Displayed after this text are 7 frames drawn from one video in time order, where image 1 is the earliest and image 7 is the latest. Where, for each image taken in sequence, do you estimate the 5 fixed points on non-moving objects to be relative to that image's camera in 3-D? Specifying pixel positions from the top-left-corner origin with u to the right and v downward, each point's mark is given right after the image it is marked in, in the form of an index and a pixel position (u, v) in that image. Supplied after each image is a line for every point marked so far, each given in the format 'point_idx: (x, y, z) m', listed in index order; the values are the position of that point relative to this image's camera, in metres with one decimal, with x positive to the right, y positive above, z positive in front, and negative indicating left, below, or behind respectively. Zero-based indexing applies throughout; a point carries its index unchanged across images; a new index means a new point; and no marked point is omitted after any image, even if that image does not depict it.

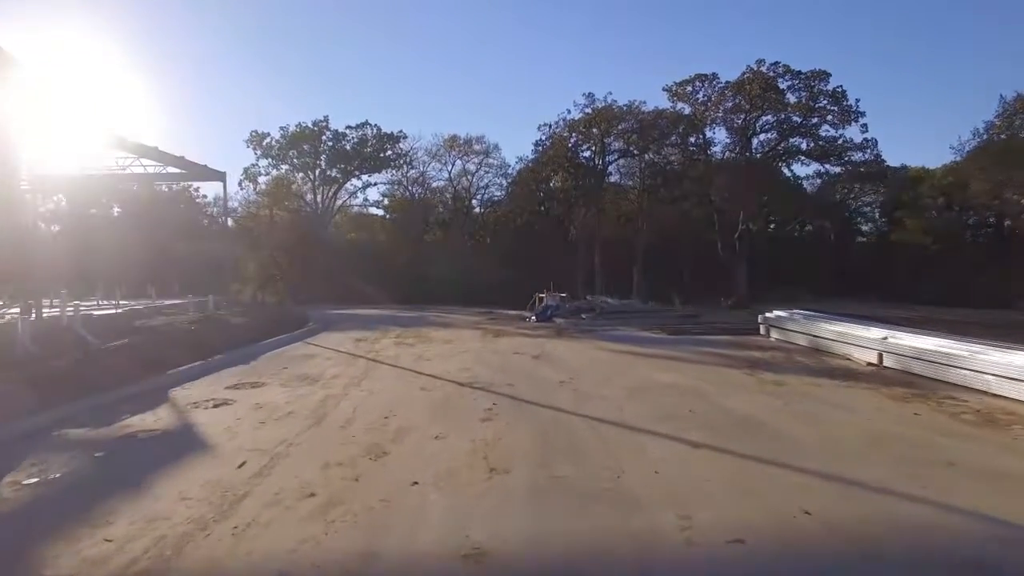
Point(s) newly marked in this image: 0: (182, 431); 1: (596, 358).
0: (-5.6, -2.4, +11.3) m
1: (+2.4, -2.0, +19.3) m
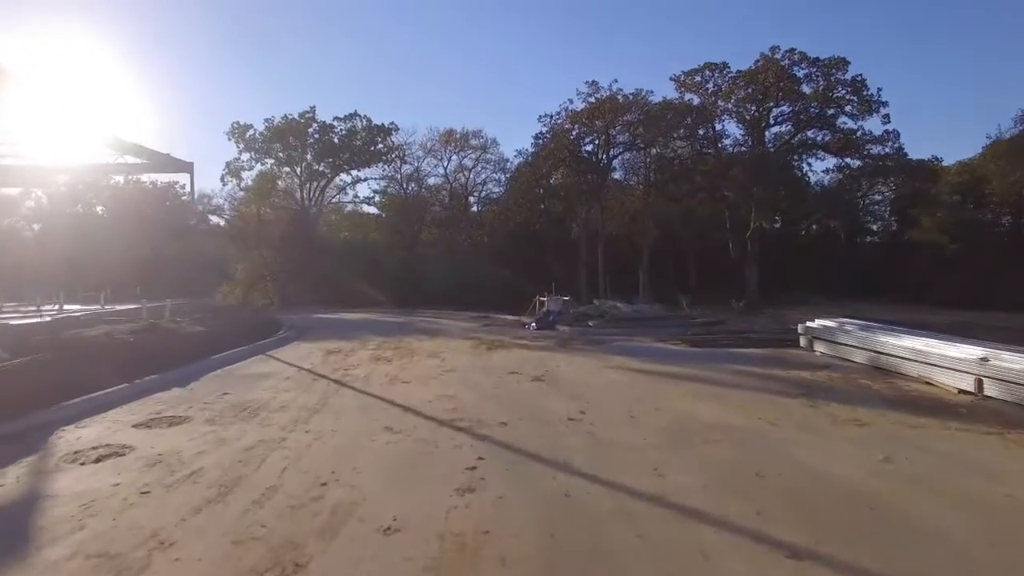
0: (-5.7, -2.5, +7.7) m
1: (+2.3, -2.2, +15.7) m
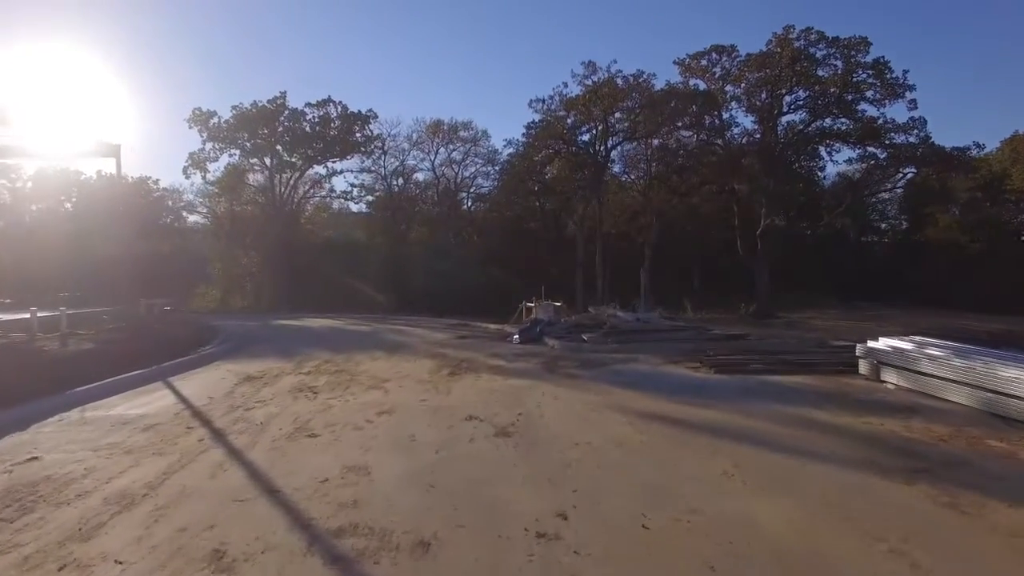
0: (-6.4, -2.7, +2.7) m
1: (+1.5, -2.4, +10.7) m
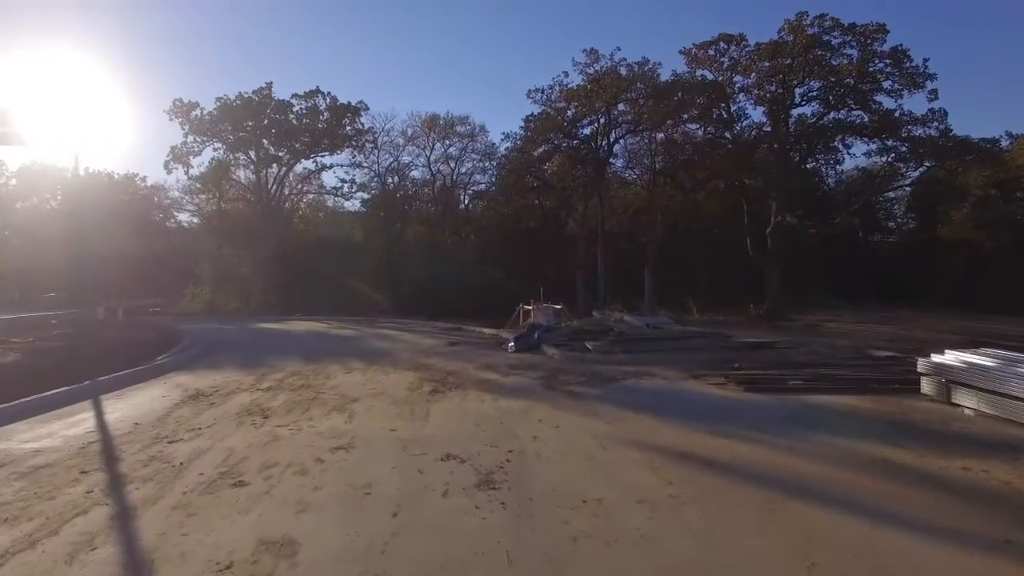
0: (-6.5, -2.7, +0.1) m
1: (+1.4, -2.4, +8.1) m
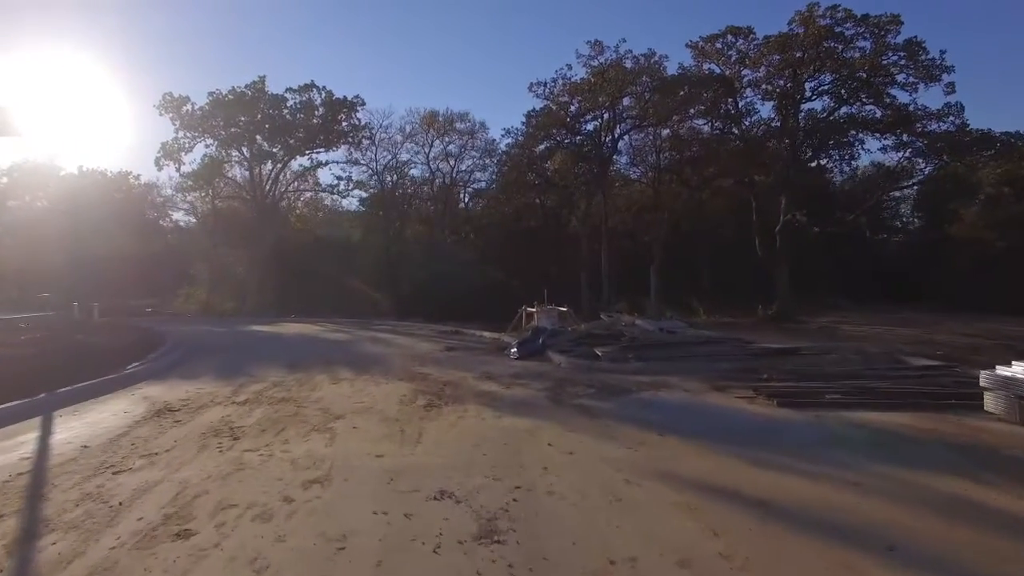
0: (-6.5, -2.8, -1.5) m
1: (+1.5, -2.5, +6.5) m
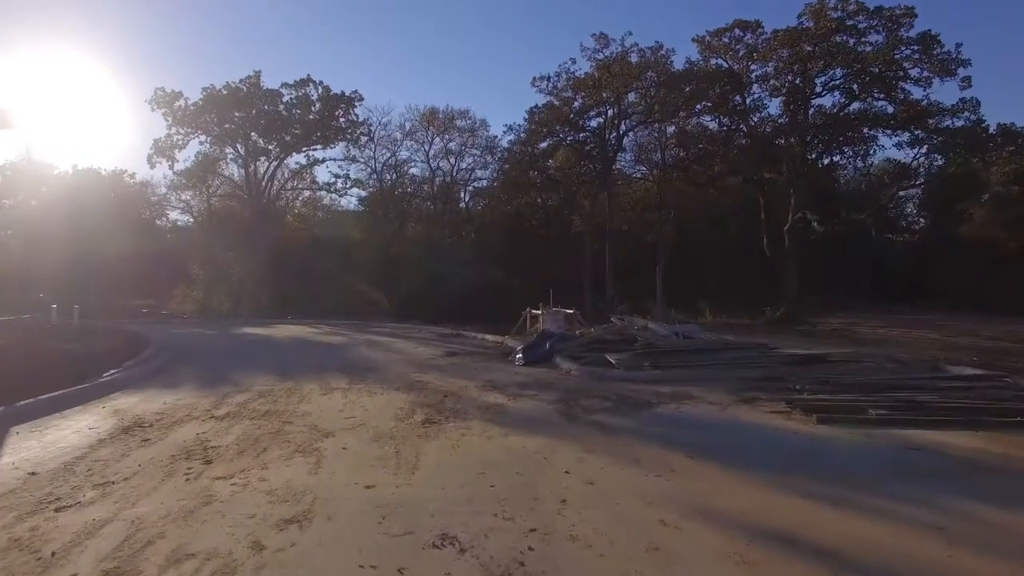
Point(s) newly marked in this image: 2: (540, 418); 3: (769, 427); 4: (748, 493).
0: (-6.3, -2.8, -2.8) m
1: (+1.6, -2.5, +5.2) m
2: (+0.5, -2.4, +12.2) m
3: (+4.3, -2.3, +11.4) m
4: (+2.8, -2.4, +8.1) m
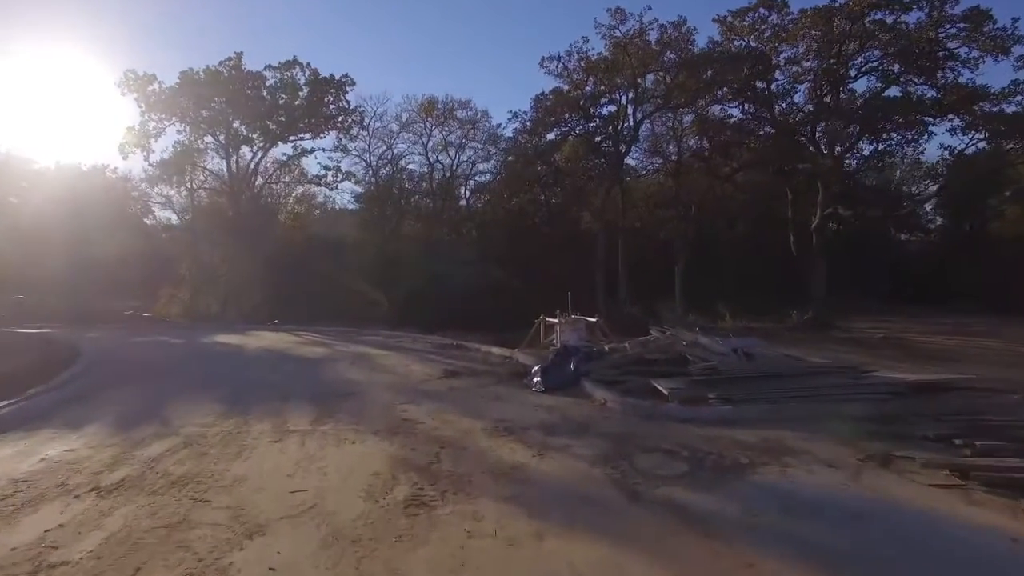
0: (-6.0, -3.0, -7.0) m
1: (+2.0, -2.6, +1.0) m
2: (+0.9, -2.5, +8.1) m
3: (+4.7, -2.4, +7.2) m
4: (+3.2, -2.6, +4.0) m
